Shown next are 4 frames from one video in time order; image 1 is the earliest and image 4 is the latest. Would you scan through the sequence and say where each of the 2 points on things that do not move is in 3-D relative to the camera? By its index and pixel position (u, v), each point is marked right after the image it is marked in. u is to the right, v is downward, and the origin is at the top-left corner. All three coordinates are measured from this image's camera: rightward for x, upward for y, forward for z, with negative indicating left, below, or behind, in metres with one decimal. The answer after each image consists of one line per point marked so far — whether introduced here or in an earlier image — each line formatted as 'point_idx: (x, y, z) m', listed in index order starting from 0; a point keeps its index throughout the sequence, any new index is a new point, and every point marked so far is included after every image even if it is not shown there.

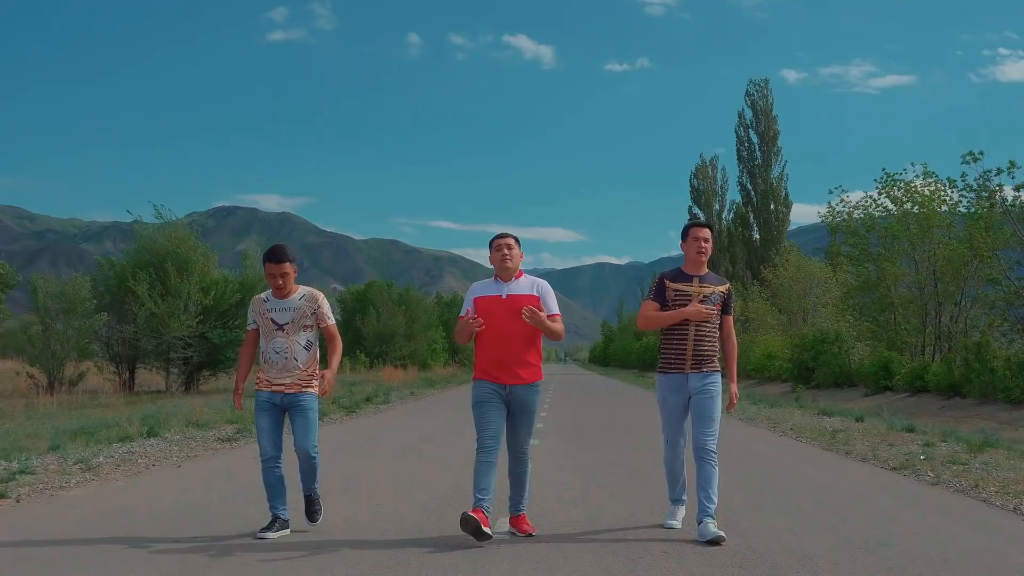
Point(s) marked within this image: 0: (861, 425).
0: (+5.7, -2.3, +15.0) m
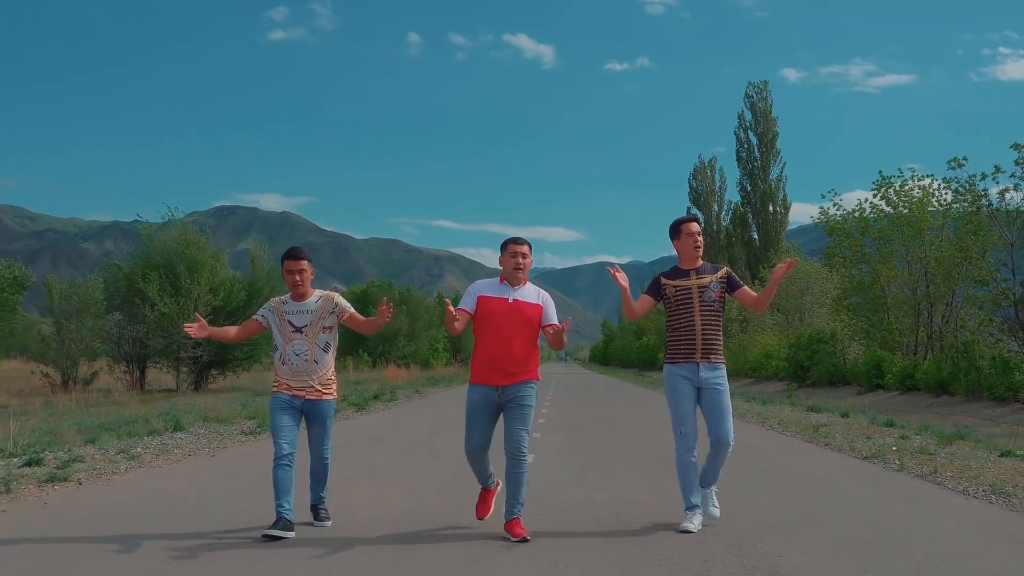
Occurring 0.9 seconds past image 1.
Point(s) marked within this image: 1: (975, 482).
0: (+5.9, -2.3, +15.6) m
1: (+4.1, -1.7, +7.9) m
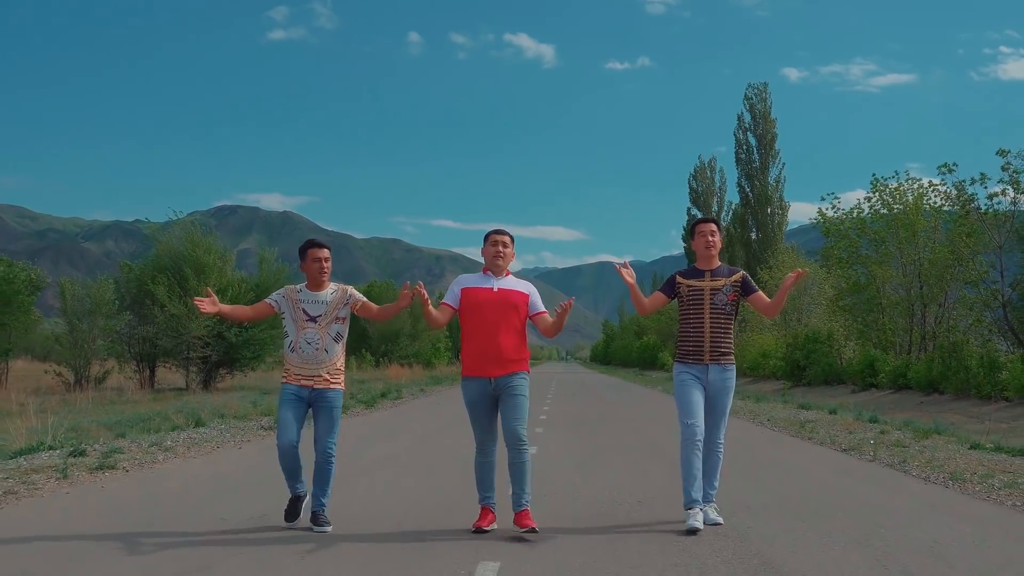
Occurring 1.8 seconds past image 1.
0: (+5.9, -2.4, +16.4) m
1: (+4.1, -1.8, +8.6) m
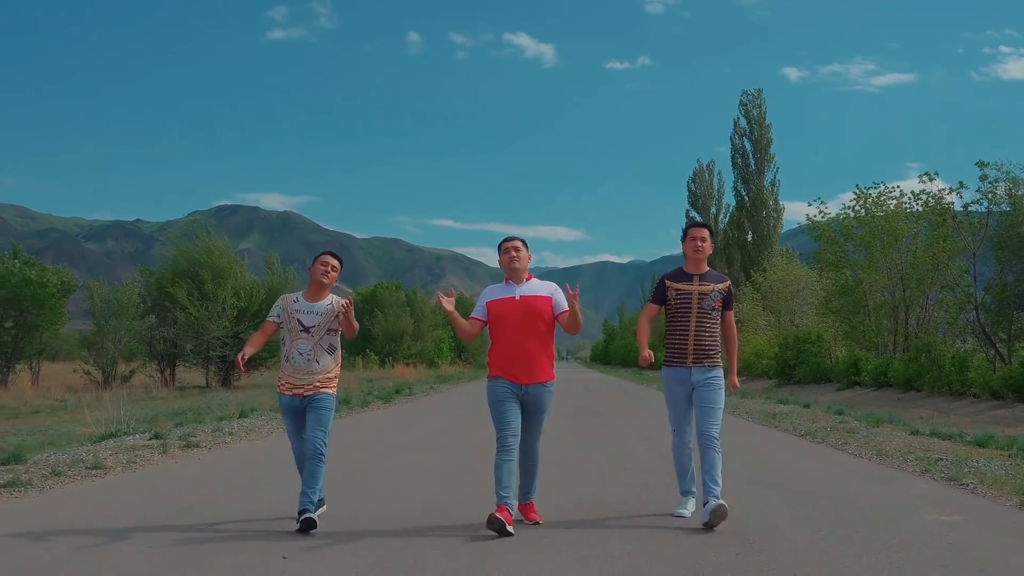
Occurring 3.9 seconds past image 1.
0: (+6.0, -2.5, +18.3) m
1: (+4.3, -1.9, +10.5) m
